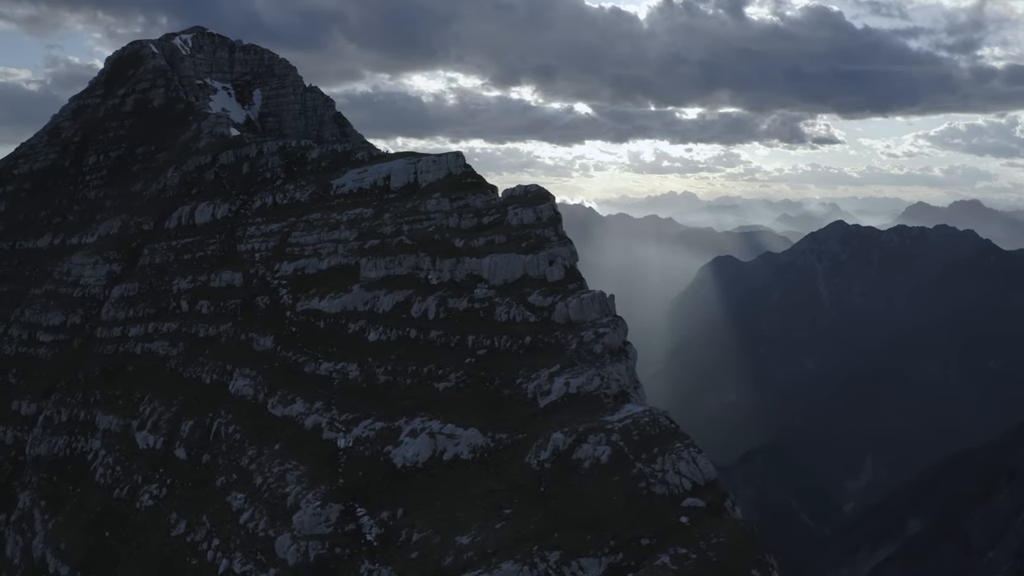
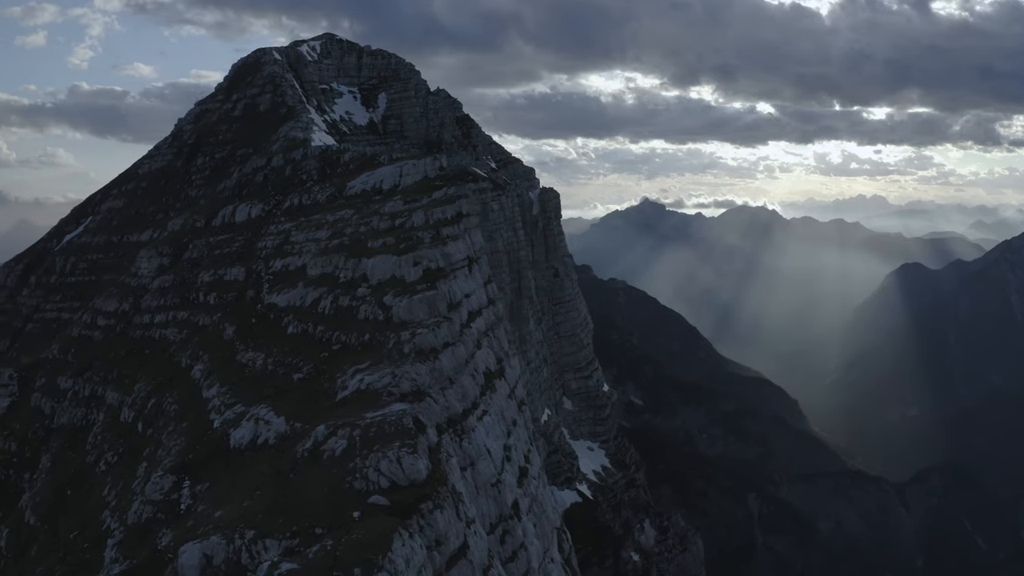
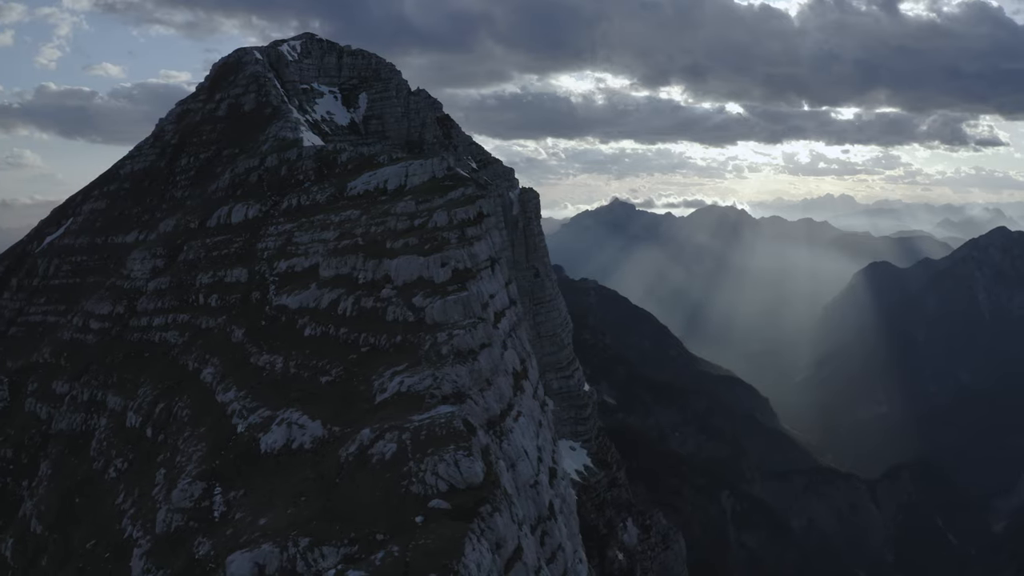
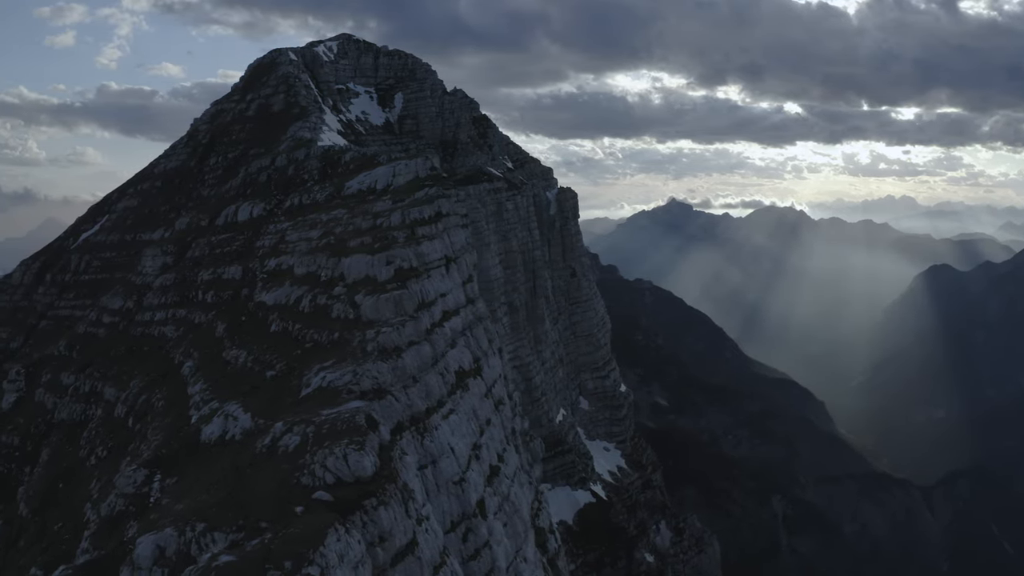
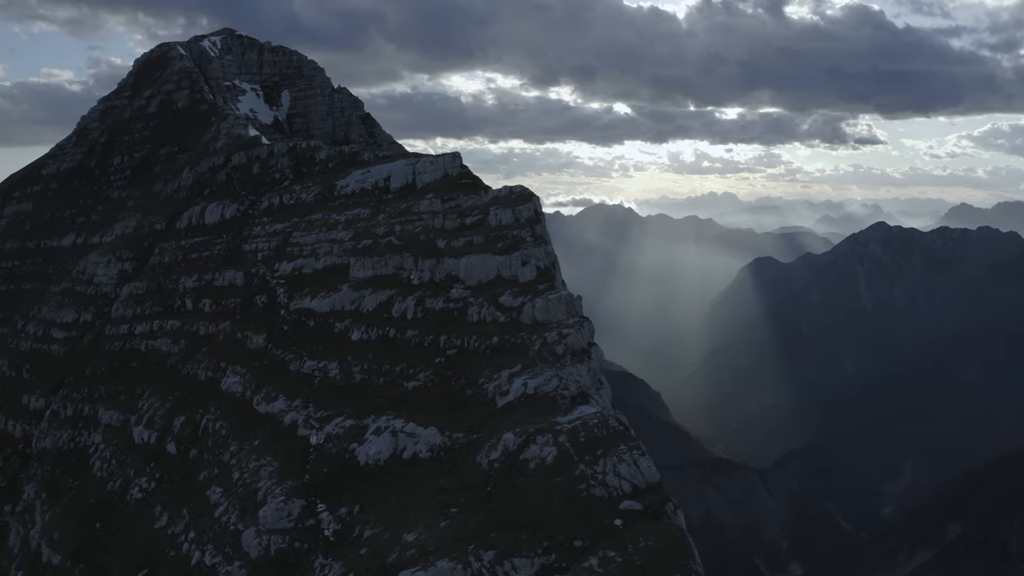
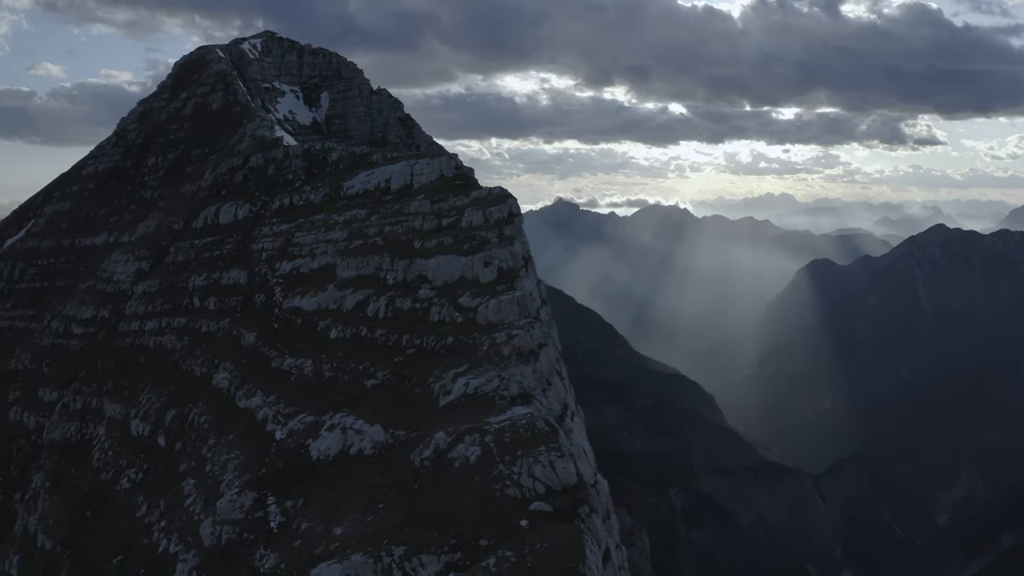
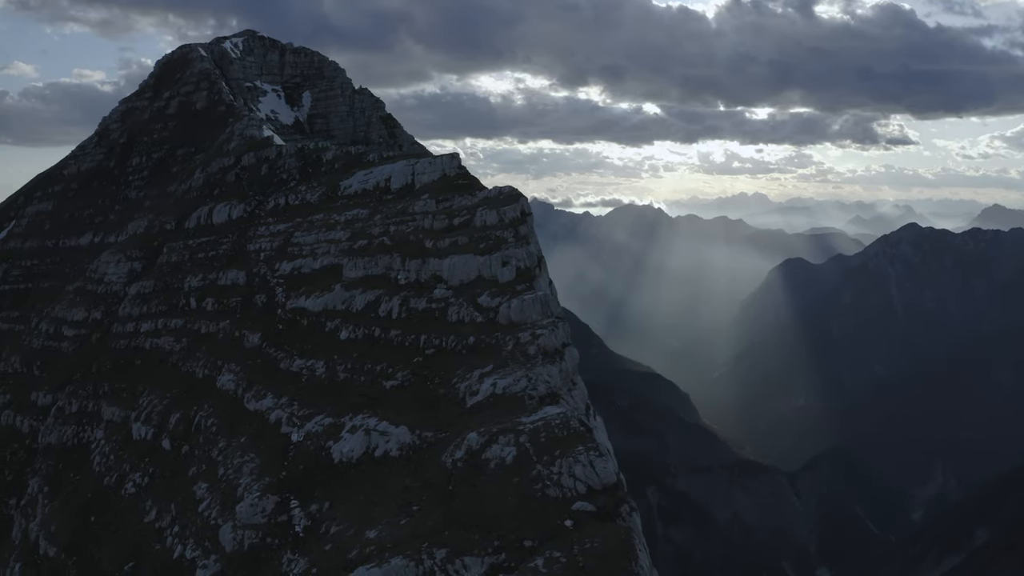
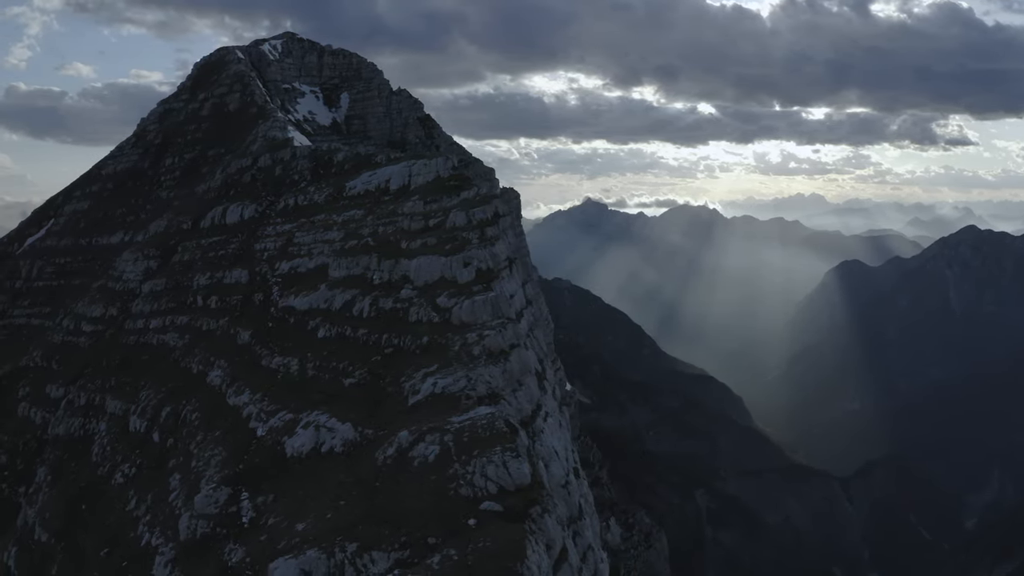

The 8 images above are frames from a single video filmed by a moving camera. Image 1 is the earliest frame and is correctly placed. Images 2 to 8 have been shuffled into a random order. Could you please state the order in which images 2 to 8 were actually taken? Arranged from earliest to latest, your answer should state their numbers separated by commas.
5, 7, 6, 8, 3, 2, 4
